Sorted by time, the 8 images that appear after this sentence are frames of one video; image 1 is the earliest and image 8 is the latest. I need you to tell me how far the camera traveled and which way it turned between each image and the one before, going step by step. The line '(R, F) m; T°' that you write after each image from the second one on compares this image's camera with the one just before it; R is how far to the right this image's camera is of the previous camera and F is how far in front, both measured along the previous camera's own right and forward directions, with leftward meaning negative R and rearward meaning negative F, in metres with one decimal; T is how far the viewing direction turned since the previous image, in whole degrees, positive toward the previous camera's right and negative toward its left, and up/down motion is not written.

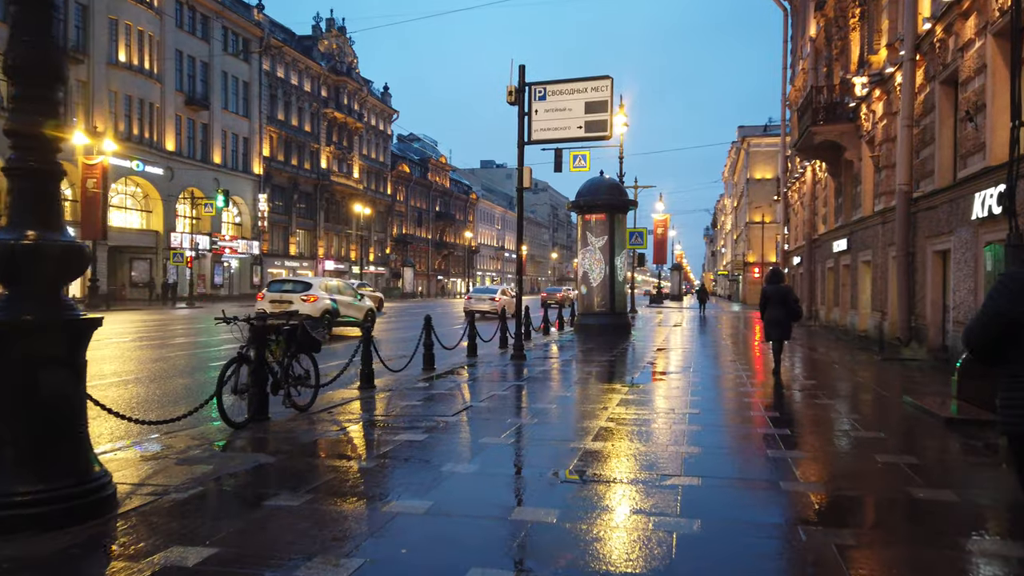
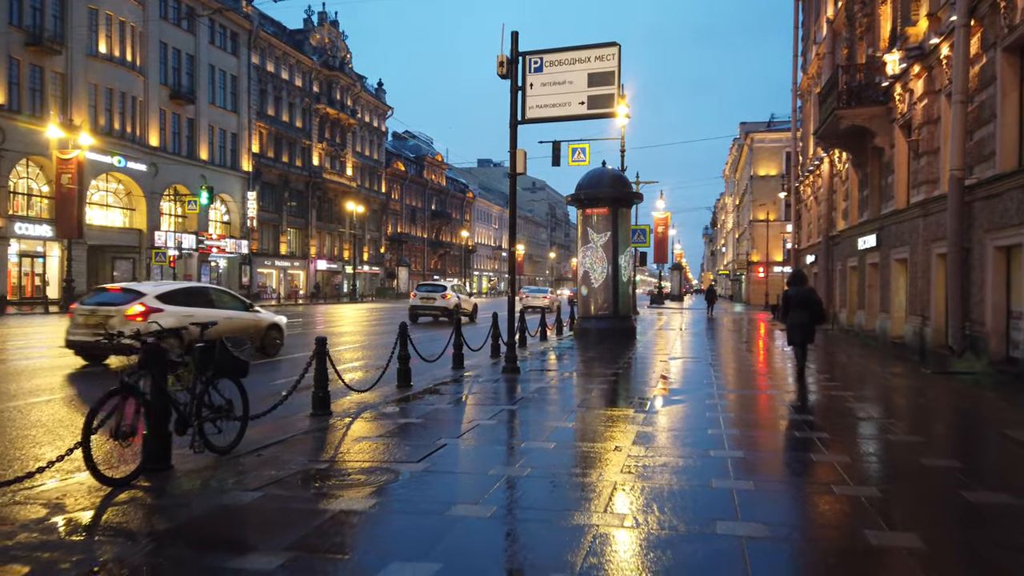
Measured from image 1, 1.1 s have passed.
(+0.1, +2.1) m; 0°
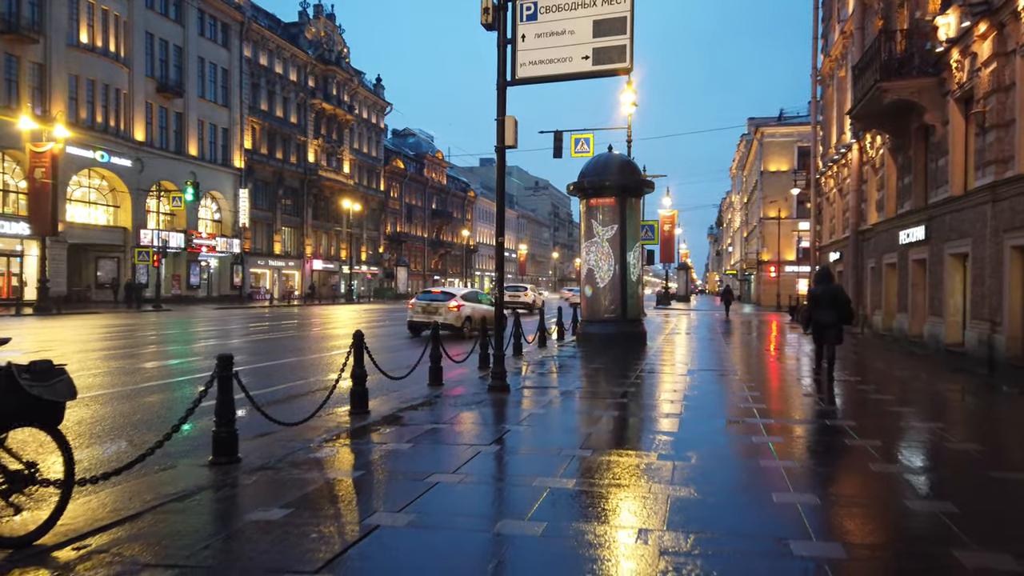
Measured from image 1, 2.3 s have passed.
(+0.2, +2.5) m; 0°
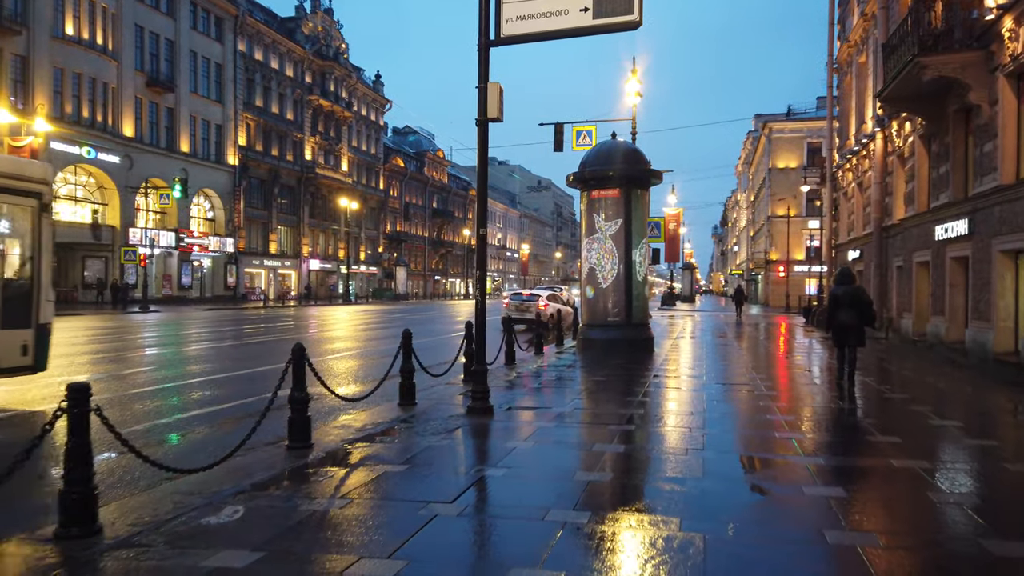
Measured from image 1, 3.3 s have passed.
(+0.2, +1.9) m; 0°
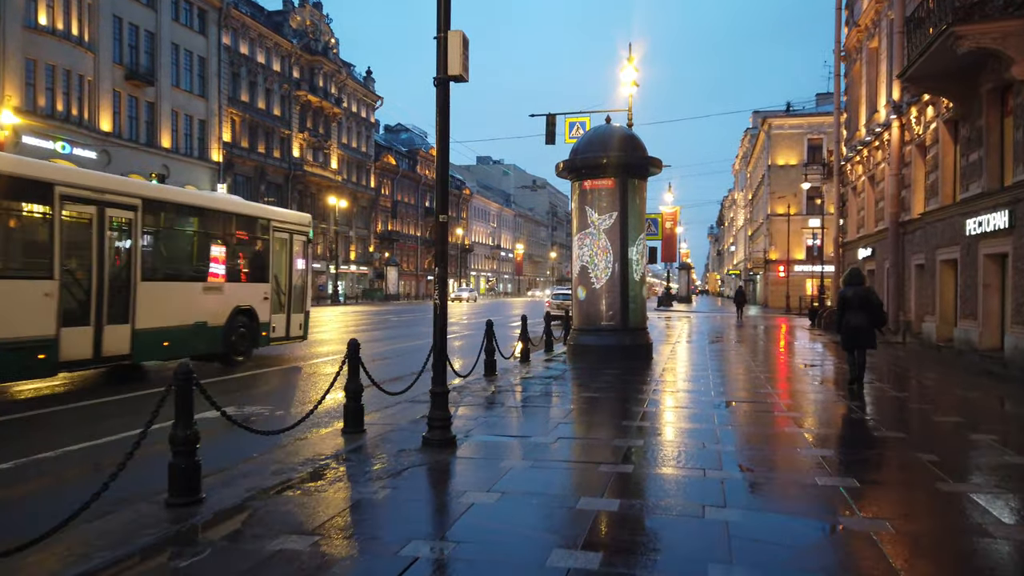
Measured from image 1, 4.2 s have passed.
(+0.3, +1.8) m; 0°
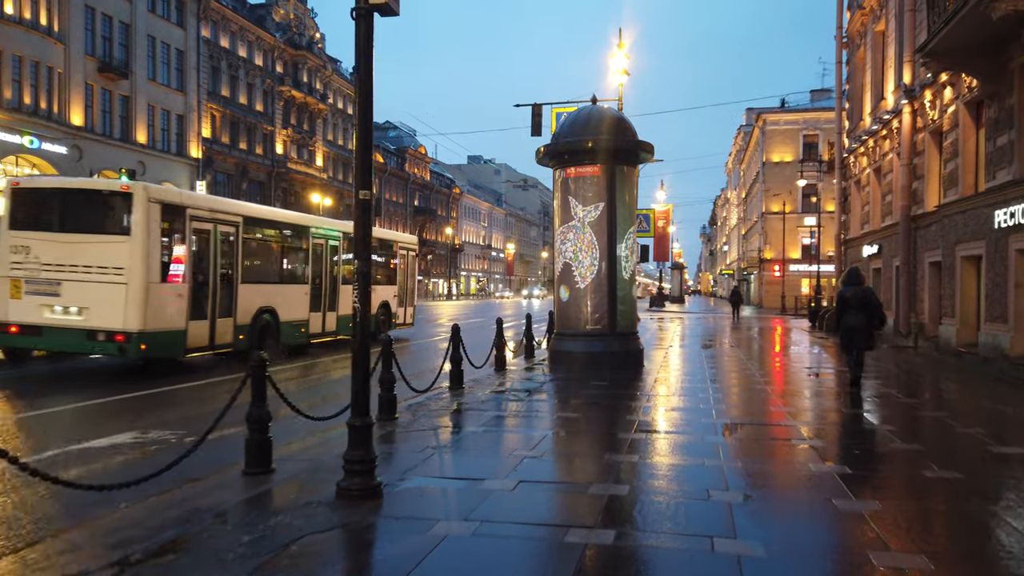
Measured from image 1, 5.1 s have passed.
(+0.4, +1.8) m; +1°
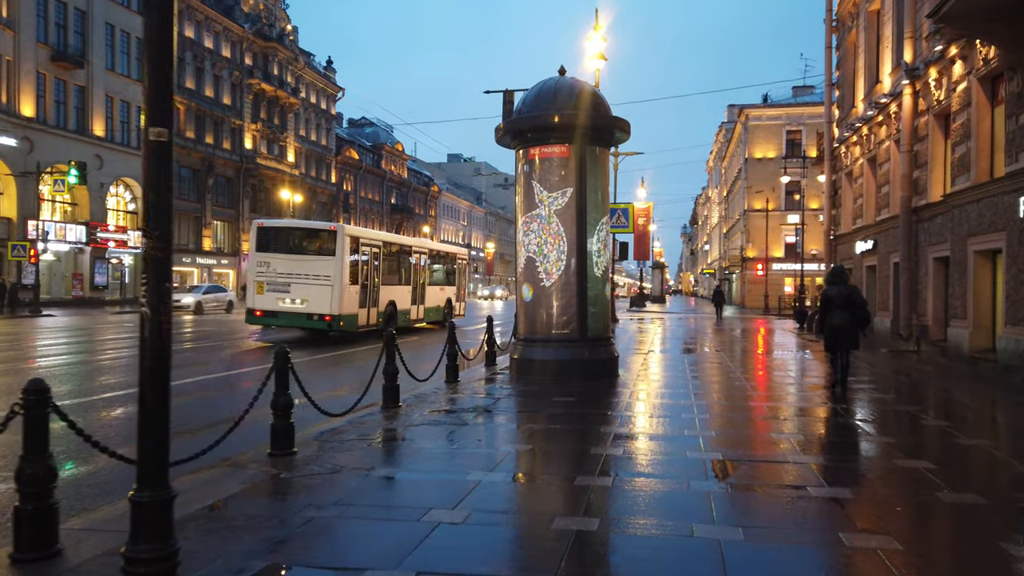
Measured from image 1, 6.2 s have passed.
(+0.5, +2.0) m; +1°
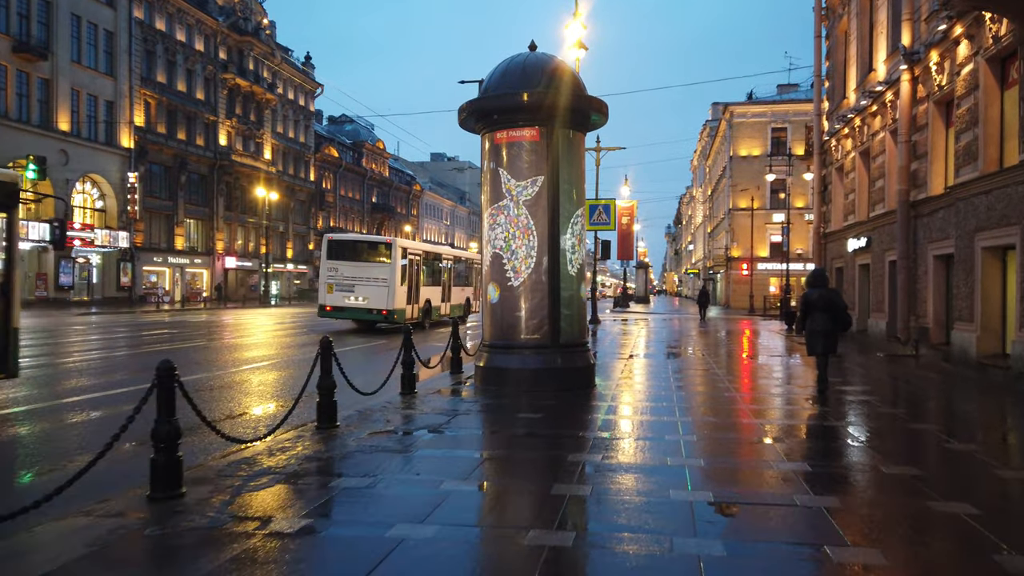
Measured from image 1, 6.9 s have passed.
(+0.3, +1.3) m; +1°
